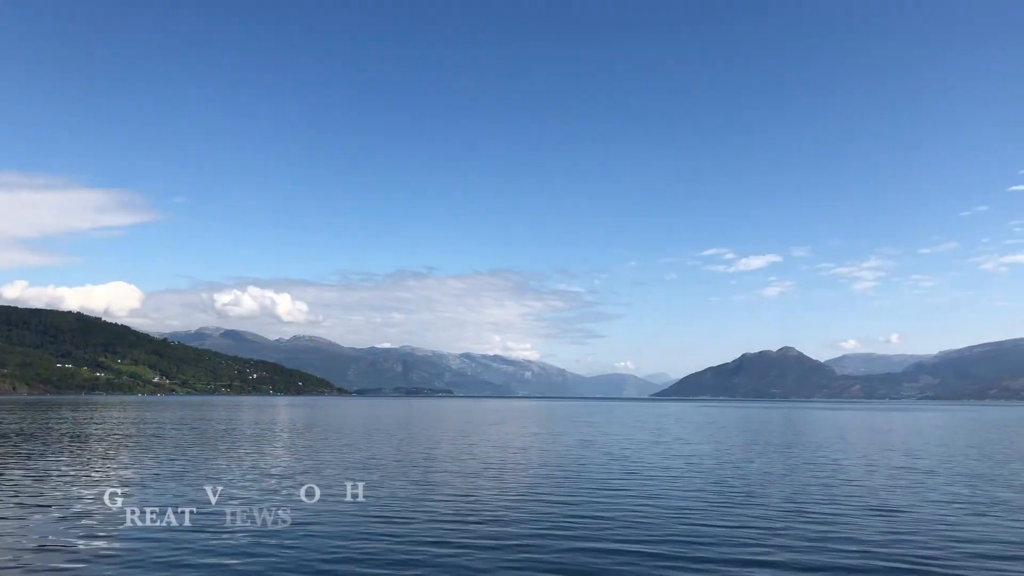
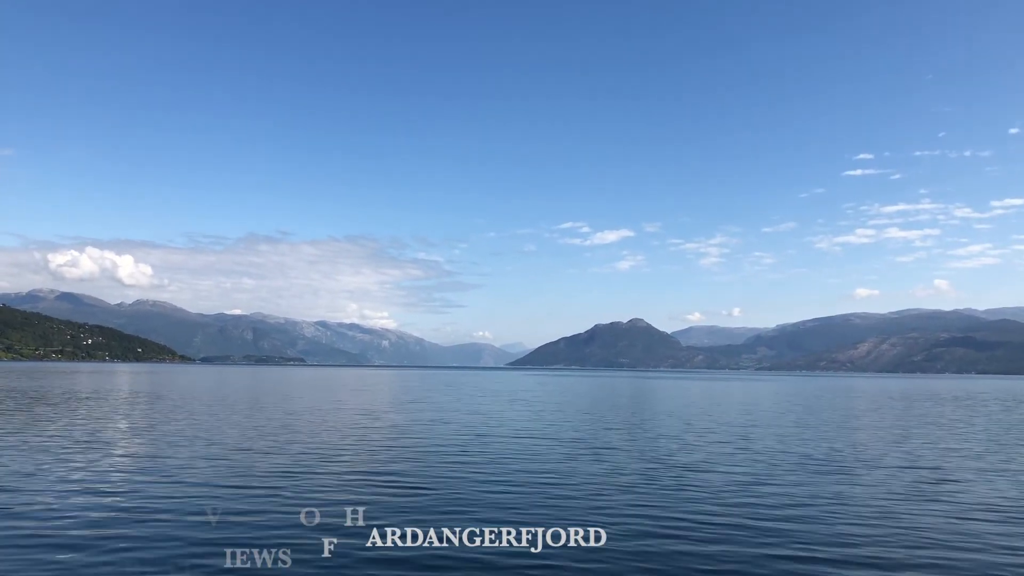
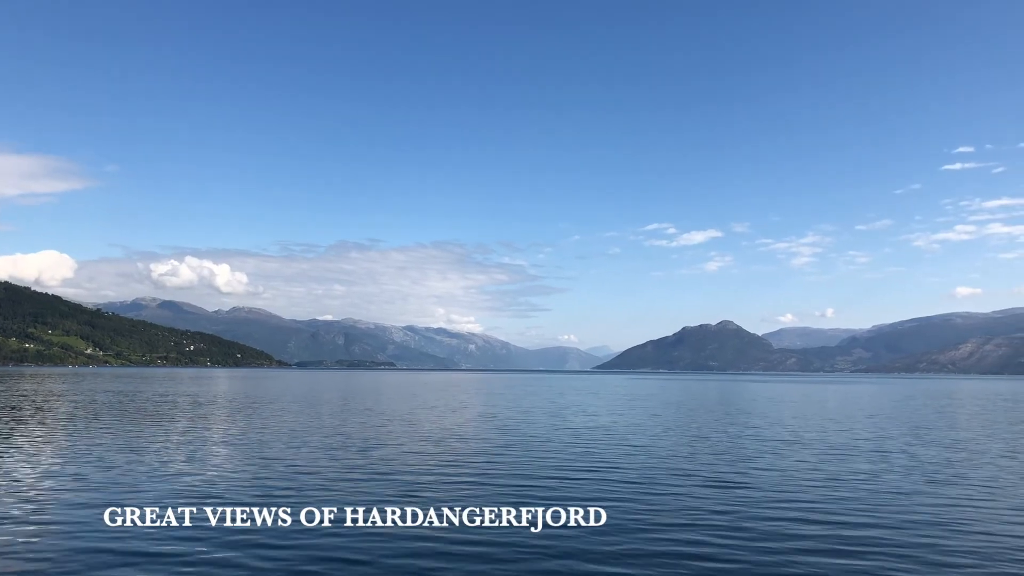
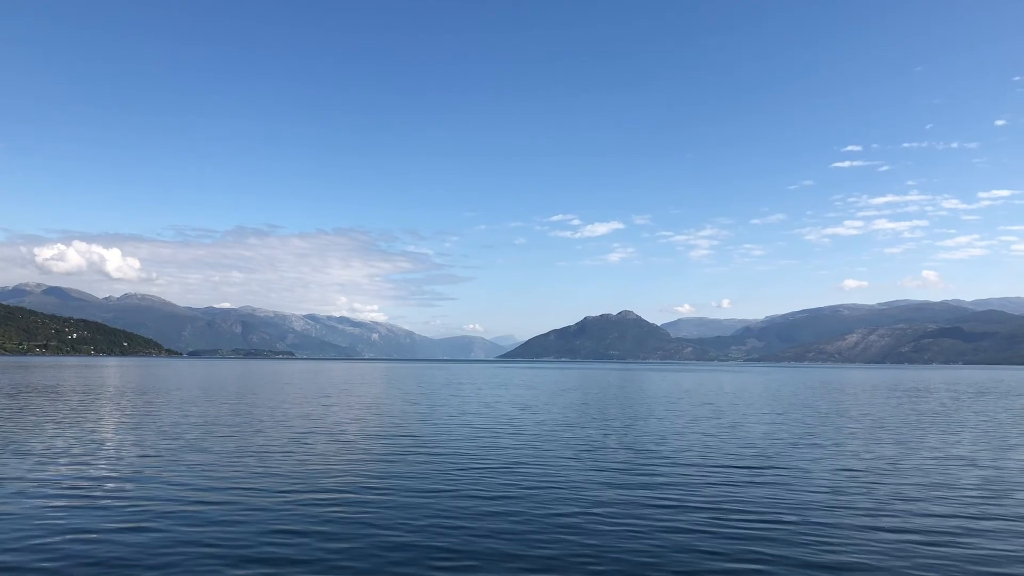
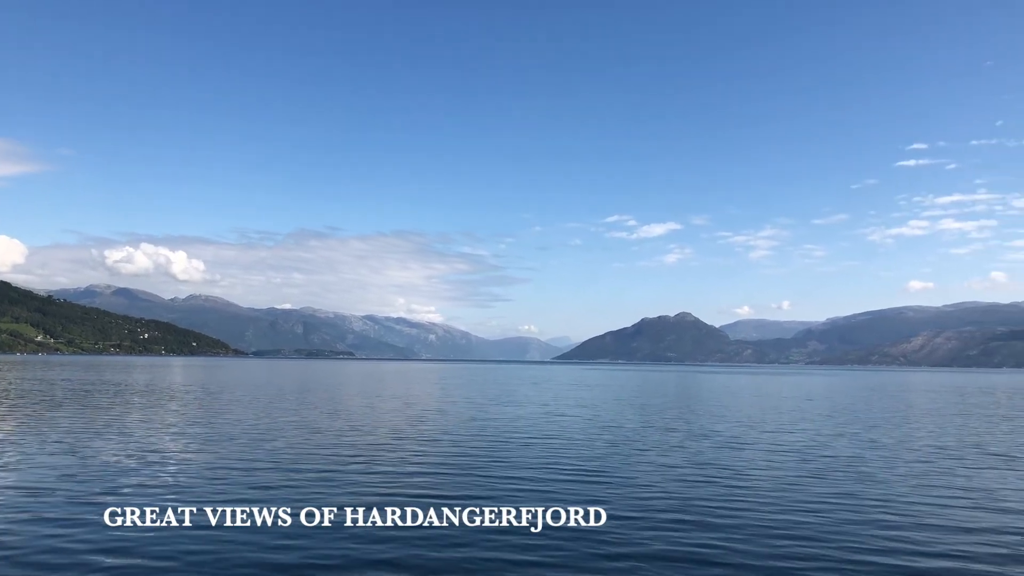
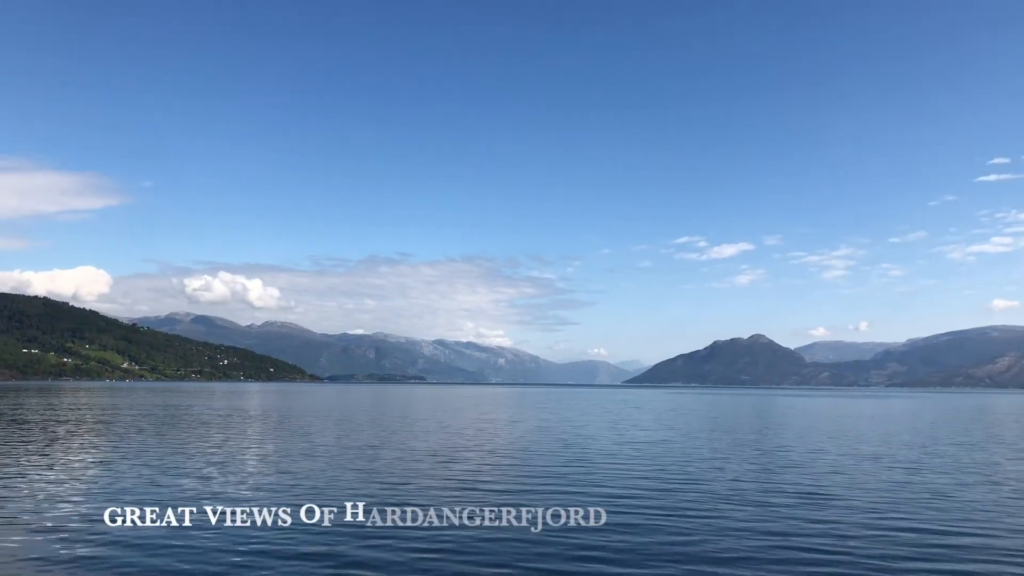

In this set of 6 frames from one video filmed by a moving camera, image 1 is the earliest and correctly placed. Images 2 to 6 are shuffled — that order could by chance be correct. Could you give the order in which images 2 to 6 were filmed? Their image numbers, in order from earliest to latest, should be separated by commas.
6, 3, 5, 2, 4
